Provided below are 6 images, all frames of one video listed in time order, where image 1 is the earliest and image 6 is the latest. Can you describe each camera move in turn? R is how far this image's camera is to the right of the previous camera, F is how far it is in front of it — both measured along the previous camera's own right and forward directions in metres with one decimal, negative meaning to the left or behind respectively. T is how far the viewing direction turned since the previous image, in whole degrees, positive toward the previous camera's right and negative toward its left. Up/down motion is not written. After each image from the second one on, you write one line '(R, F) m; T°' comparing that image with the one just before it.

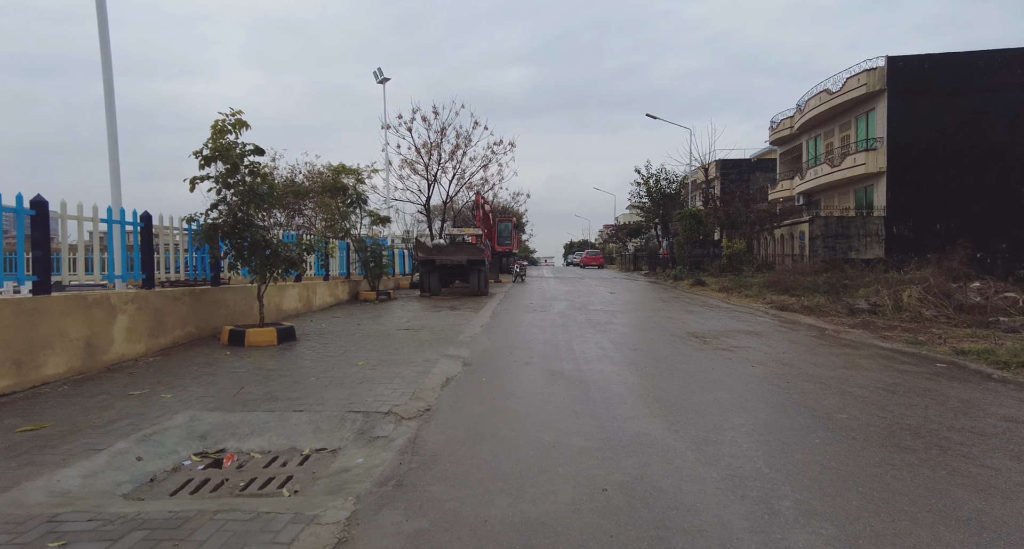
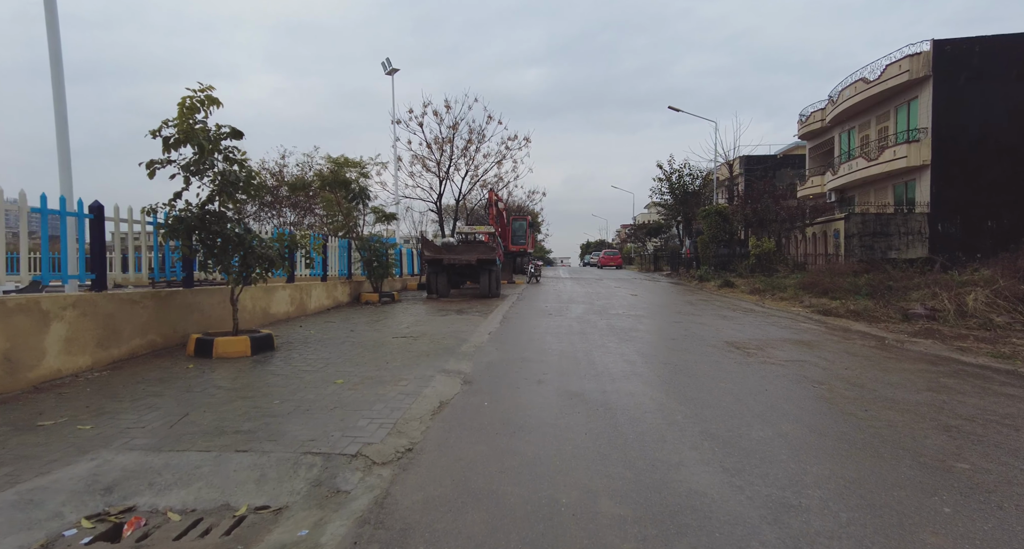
(+0.1, +1.2) m; -2°
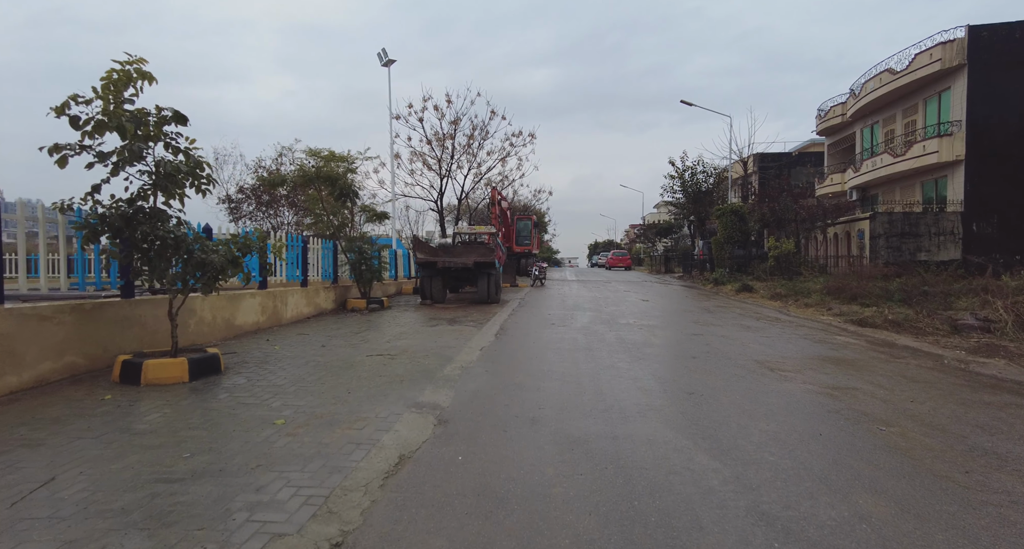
(+0.2, +1.2) m; -1°
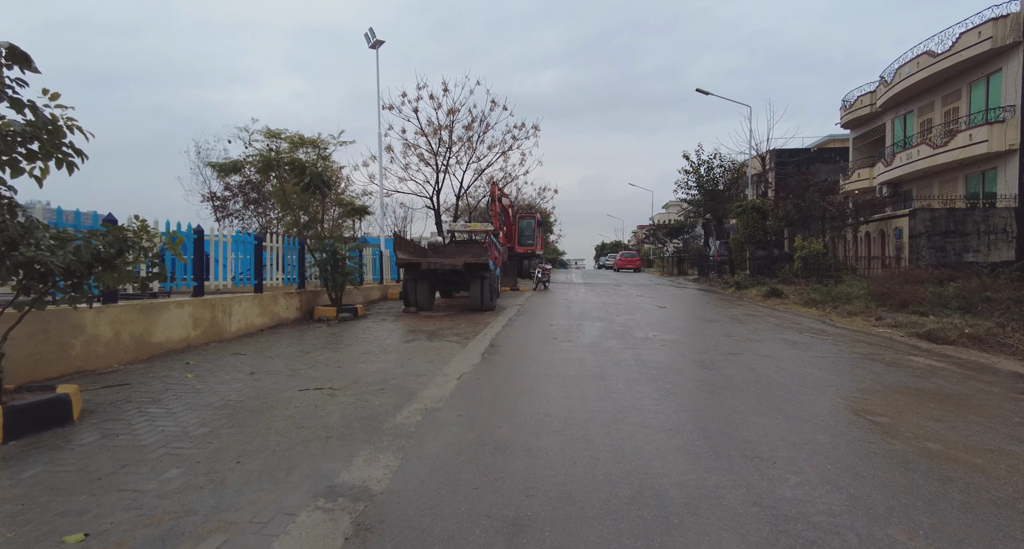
(+0.2, +1.9) m; -1°
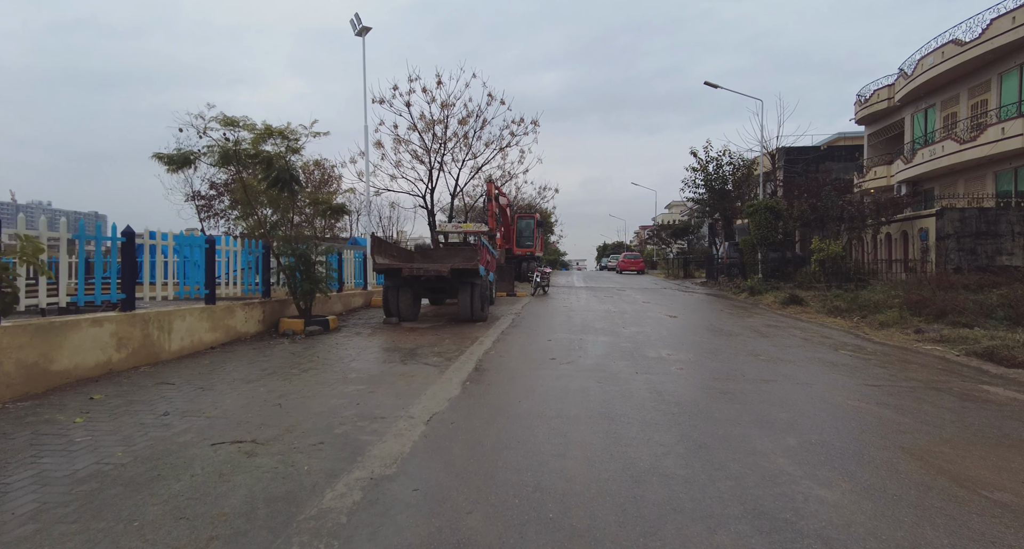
(+0.2, +1.3) m; 0°
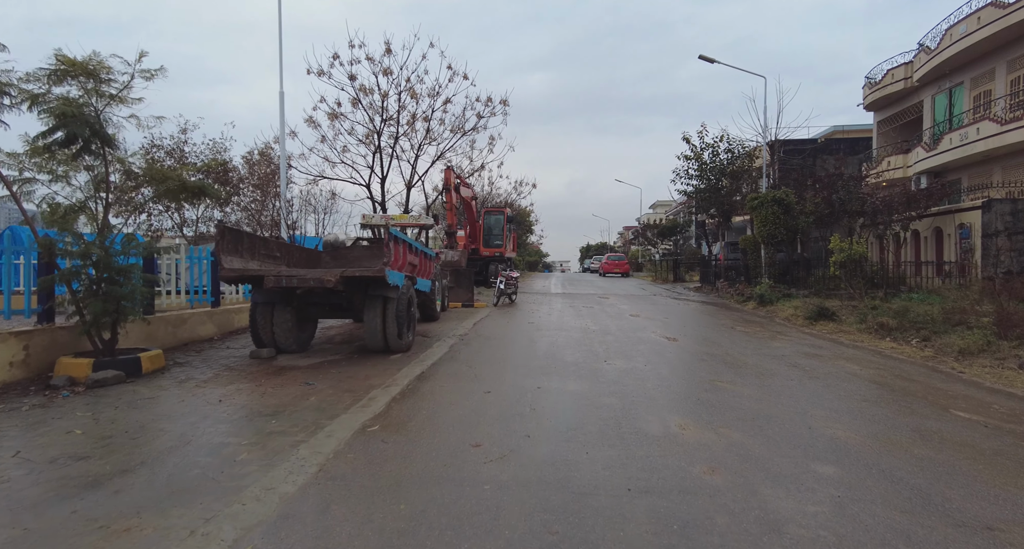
(+0.8, +3.5) m; +2°
